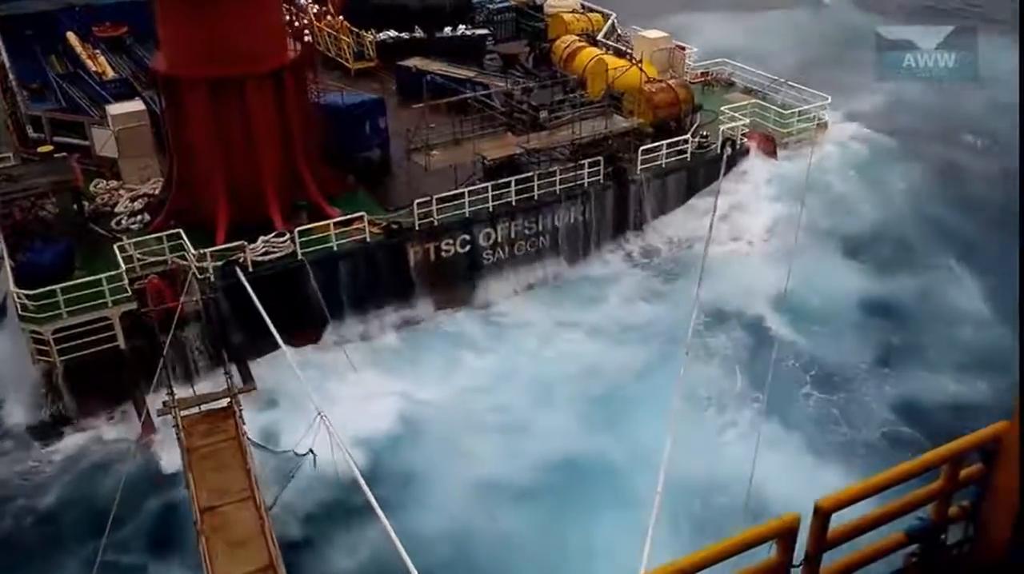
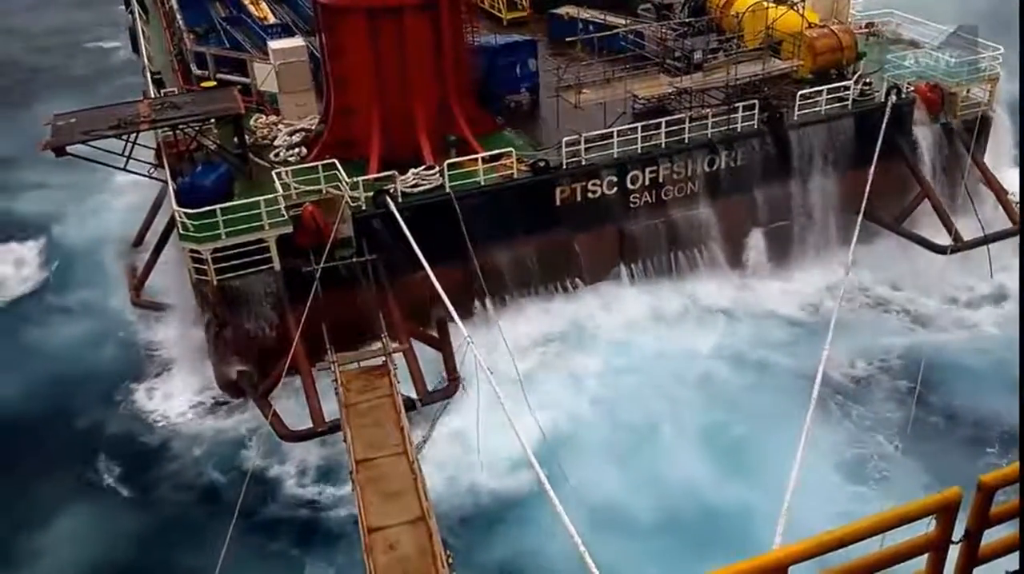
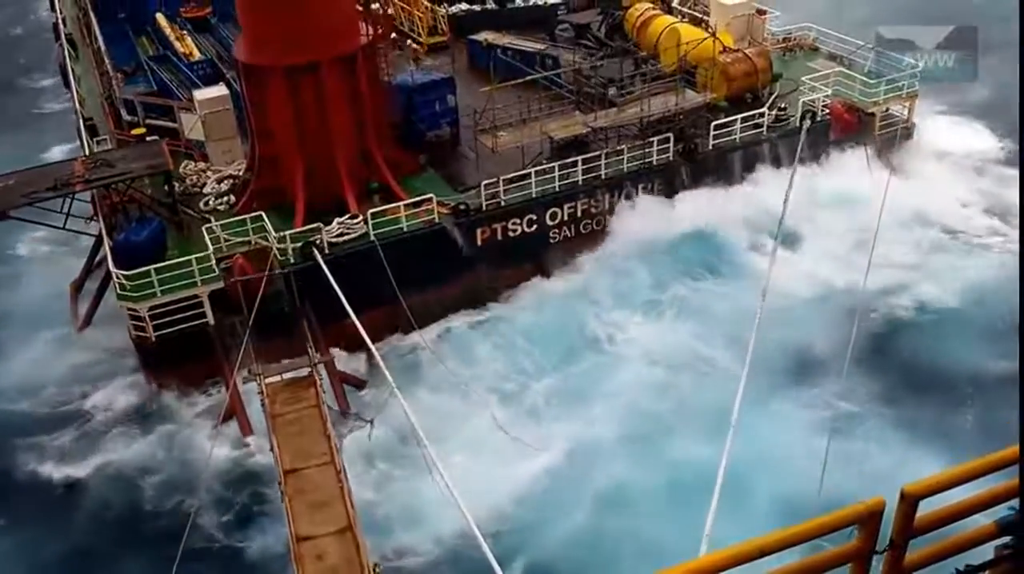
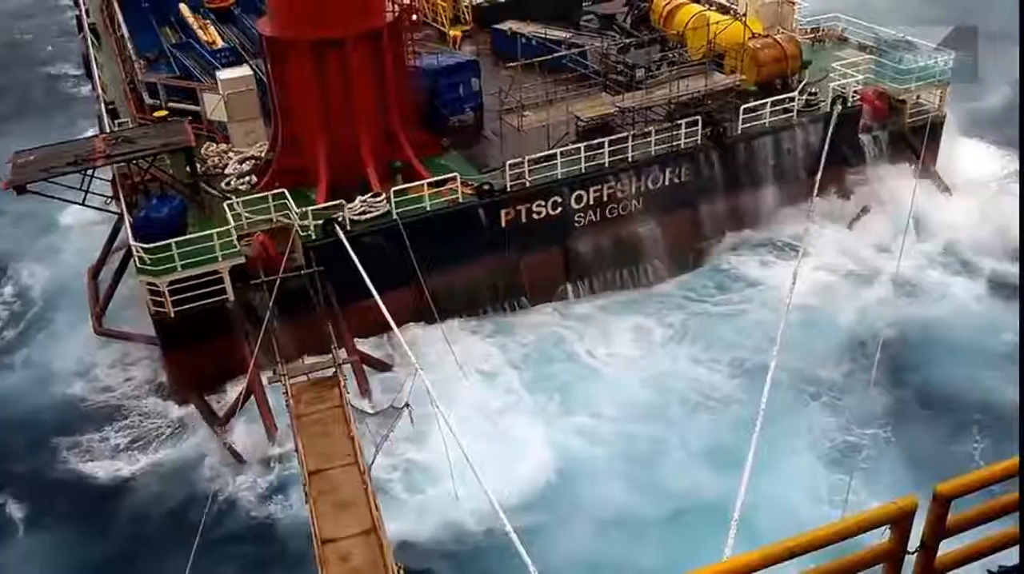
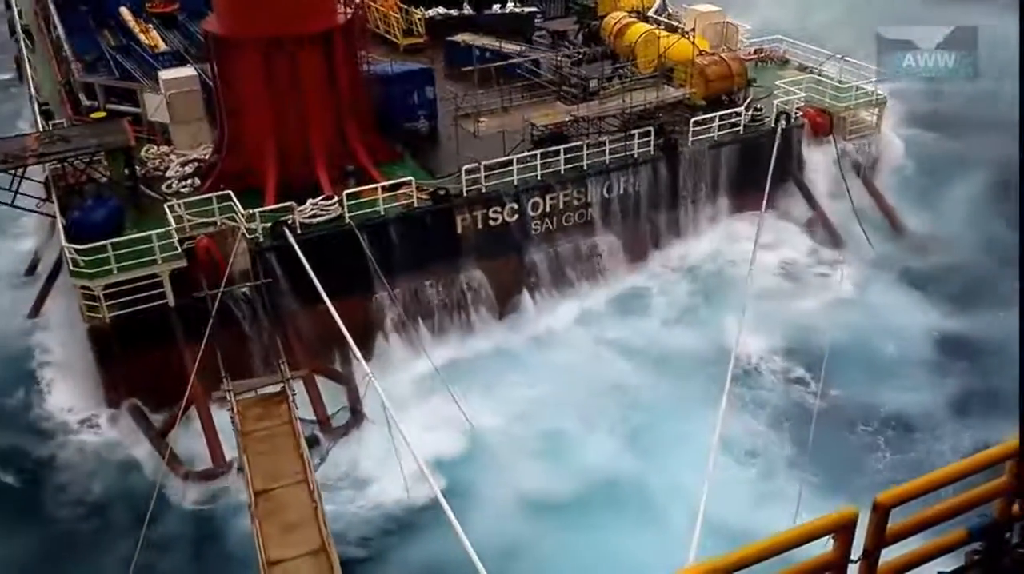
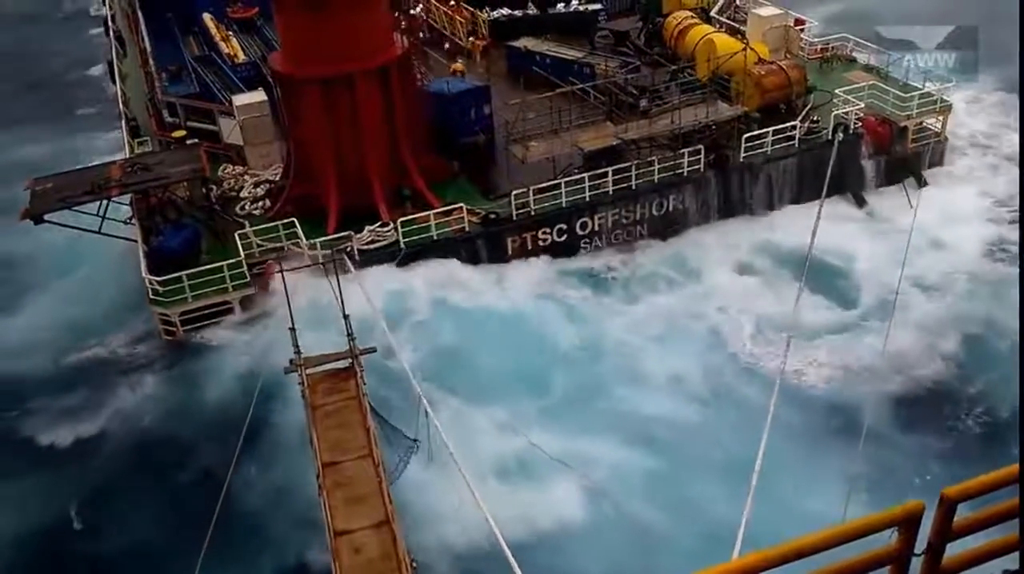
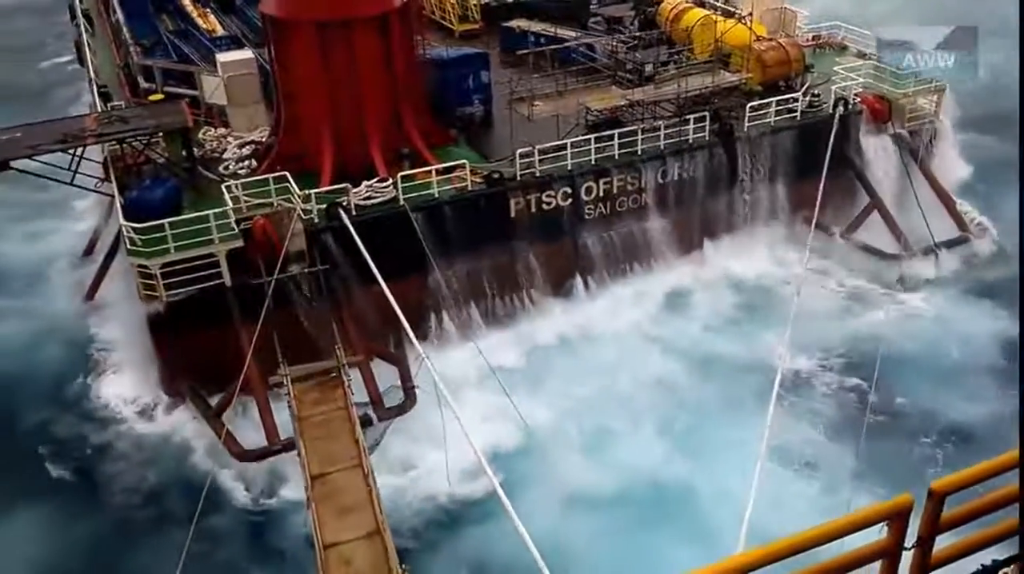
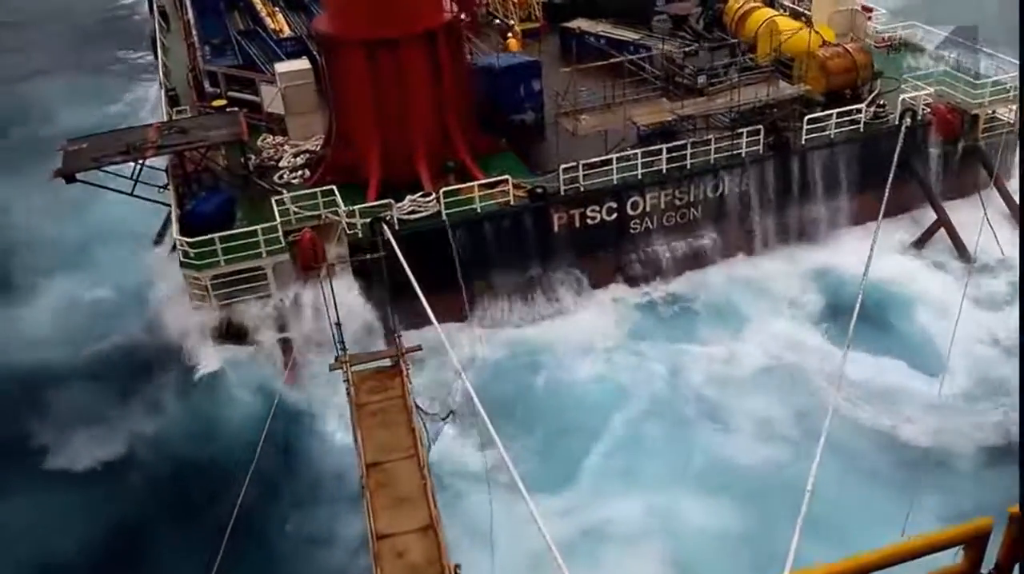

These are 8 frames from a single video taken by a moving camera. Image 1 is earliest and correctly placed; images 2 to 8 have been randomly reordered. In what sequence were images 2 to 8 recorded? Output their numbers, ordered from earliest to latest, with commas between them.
5, 7, 2, 4, 3, 6, 8
